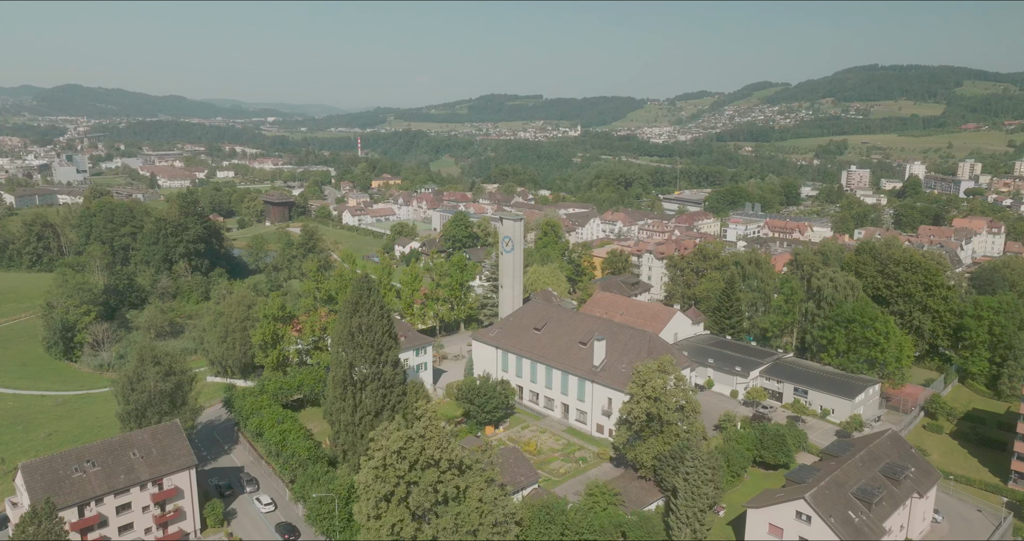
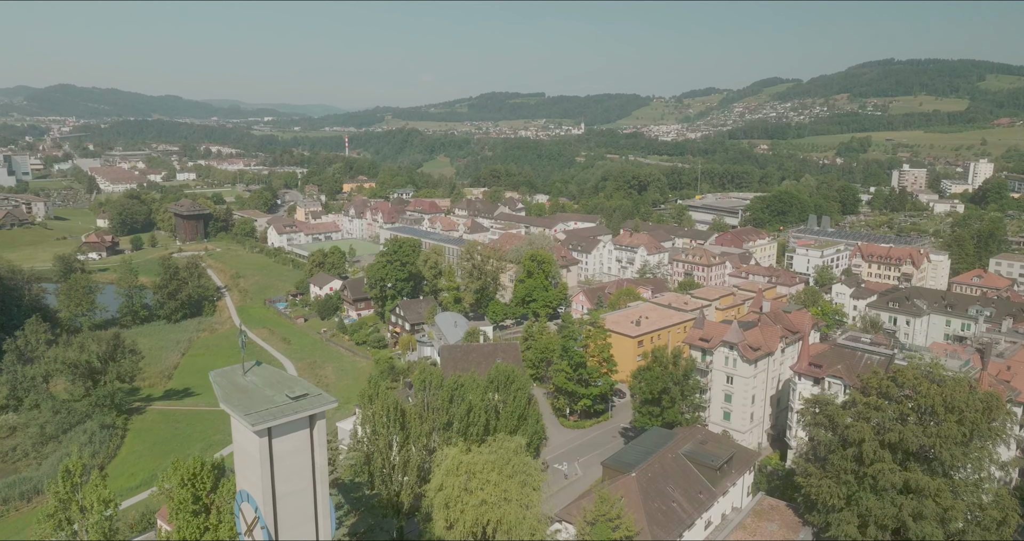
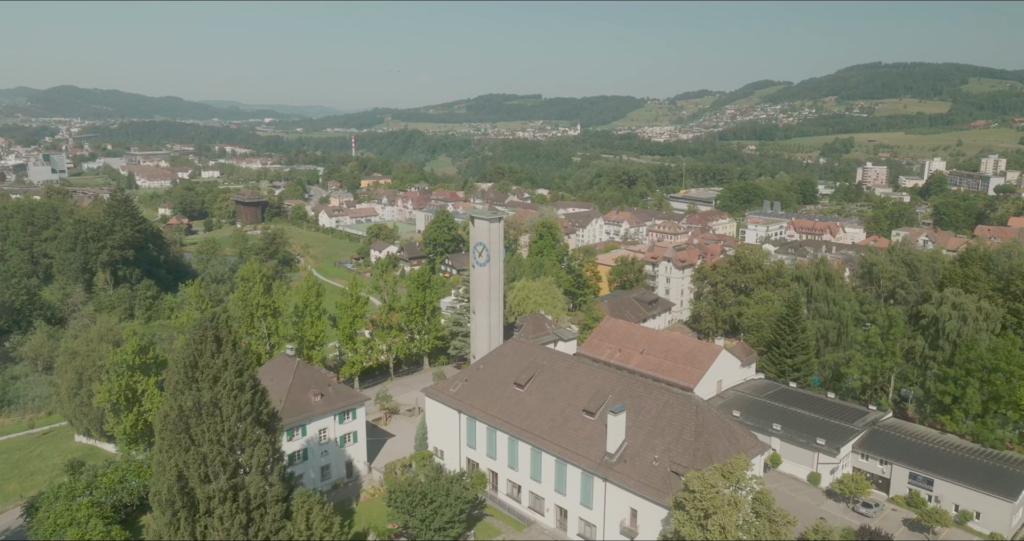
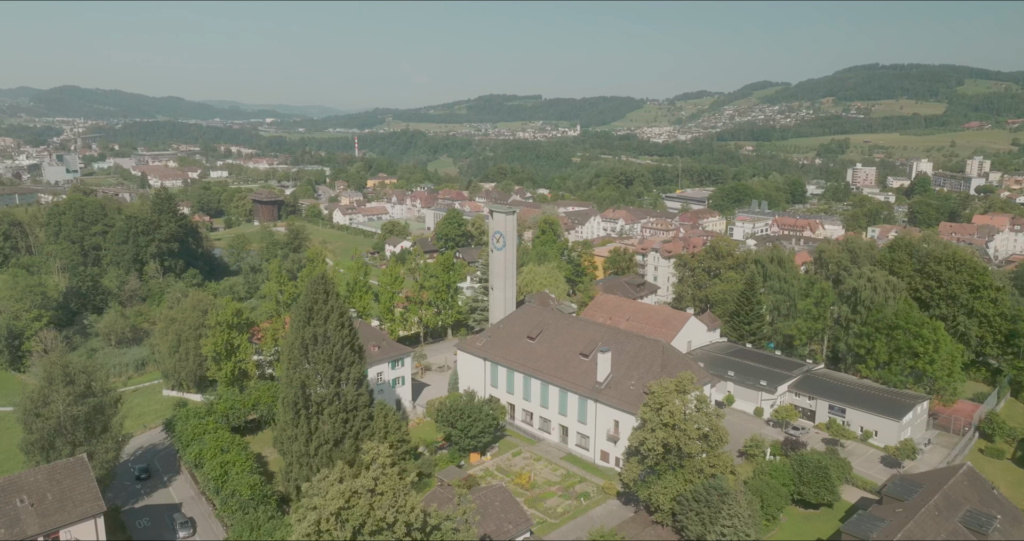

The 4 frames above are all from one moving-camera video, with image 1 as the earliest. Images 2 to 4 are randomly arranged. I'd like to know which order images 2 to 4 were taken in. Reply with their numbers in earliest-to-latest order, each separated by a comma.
4, 3, 2
